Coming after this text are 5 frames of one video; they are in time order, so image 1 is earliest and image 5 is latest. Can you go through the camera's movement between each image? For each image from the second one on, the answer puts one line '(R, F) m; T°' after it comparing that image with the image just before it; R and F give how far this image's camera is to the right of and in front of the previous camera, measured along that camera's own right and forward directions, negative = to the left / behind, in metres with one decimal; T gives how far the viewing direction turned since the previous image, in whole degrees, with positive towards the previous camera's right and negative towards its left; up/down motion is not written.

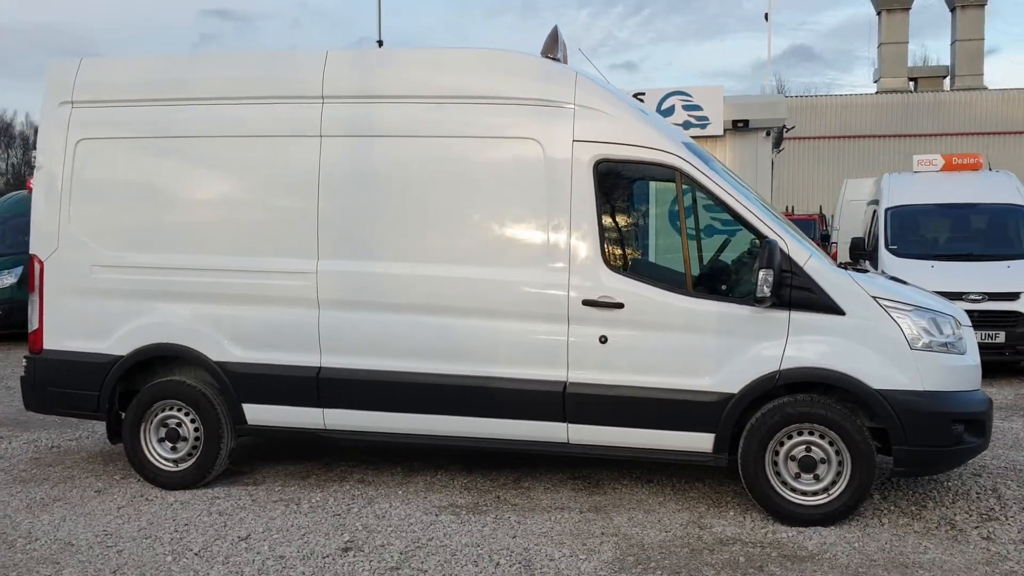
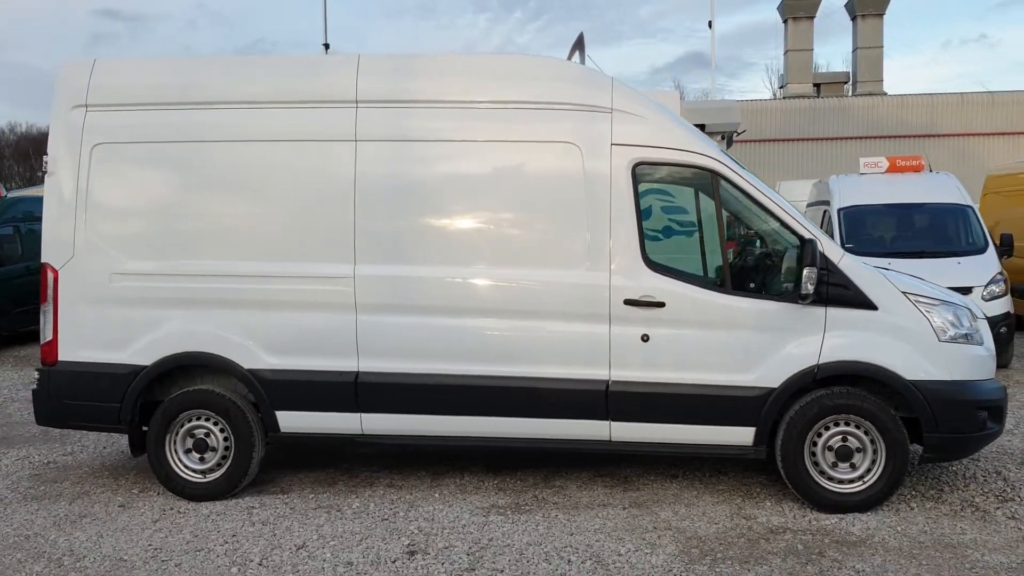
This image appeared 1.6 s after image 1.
(-0.6, 0.0) m; +6°
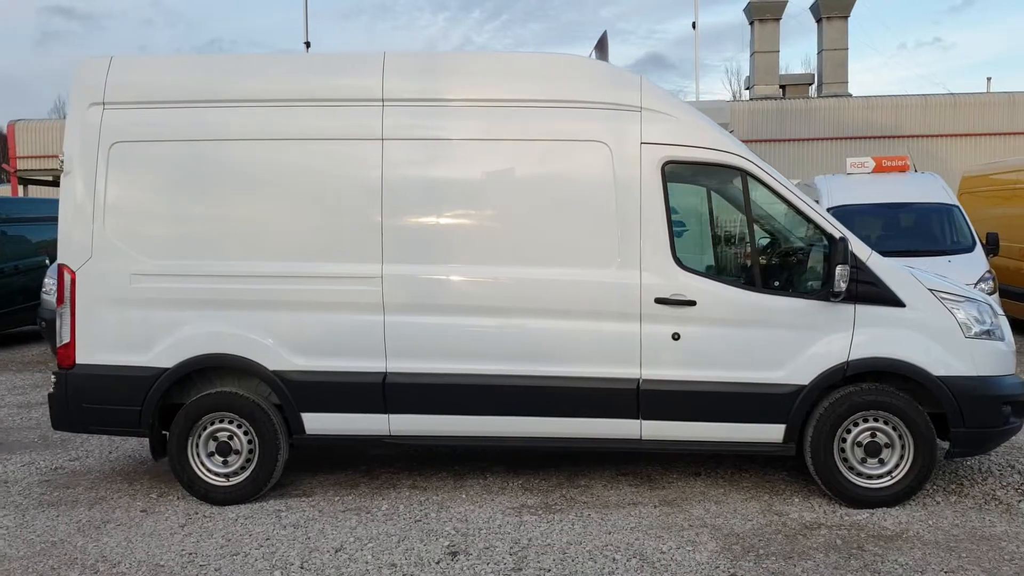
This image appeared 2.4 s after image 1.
(-0.3, 0.0) m; +2°
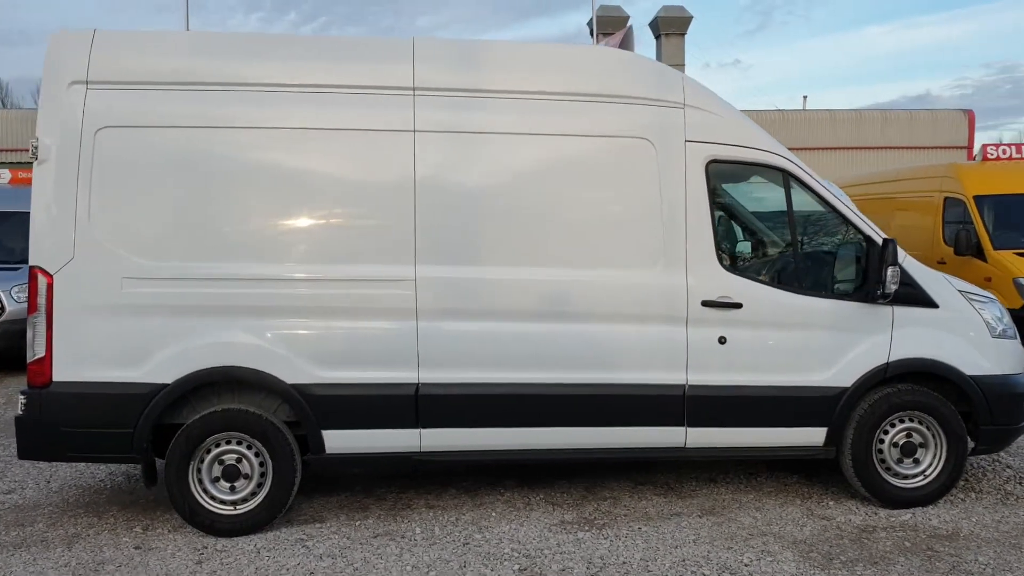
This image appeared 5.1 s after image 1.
(-1.0, +0.4) m; +10°
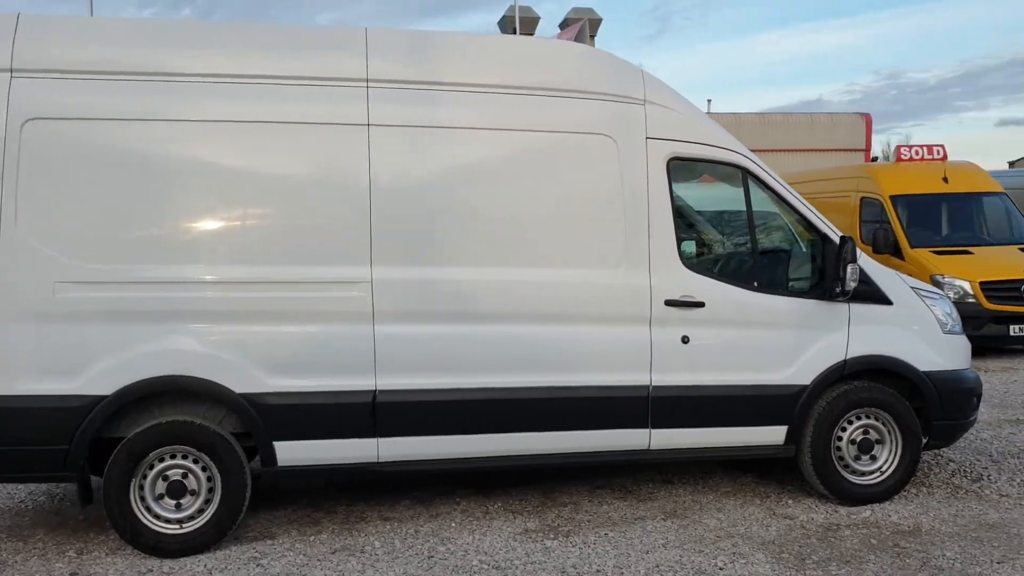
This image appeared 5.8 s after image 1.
(-0.2, +0.2) m; +5°
